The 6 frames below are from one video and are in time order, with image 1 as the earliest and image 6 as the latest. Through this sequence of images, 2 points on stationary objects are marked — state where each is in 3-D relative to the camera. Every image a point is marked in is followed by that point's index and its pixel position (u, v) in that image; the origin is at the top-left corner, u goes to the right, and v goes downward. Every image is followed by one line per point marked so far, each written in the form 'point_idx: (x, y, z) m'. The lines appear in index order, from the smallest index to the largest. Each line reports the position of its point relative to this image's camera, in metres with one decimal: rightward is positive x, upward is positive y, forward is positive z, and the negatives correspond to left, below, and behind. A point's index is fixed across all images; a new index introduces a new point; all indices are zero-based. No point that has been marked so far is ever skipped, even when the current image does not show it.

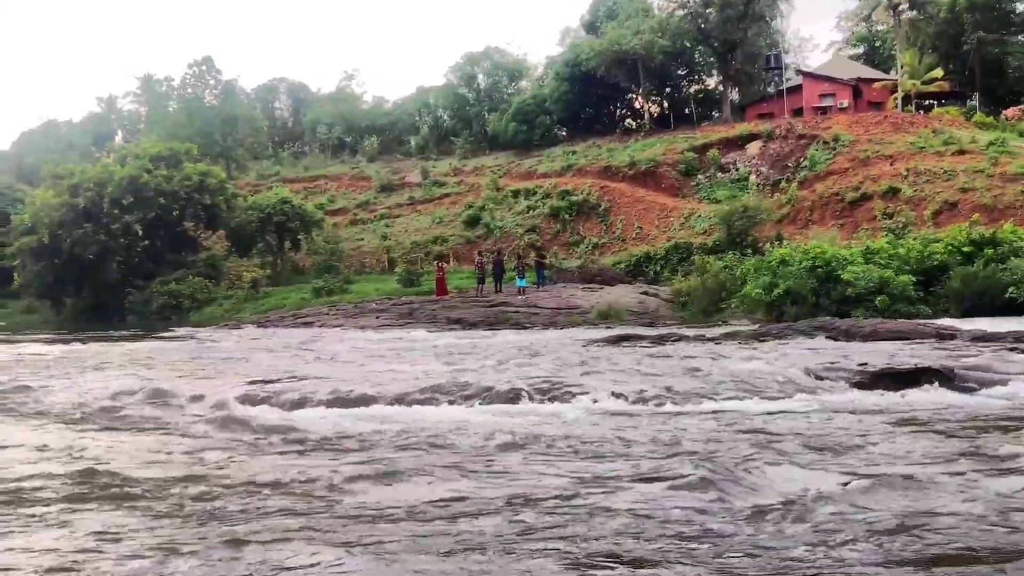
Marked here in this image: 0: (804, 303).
0: (+7.0, -0.4, +19.5) m
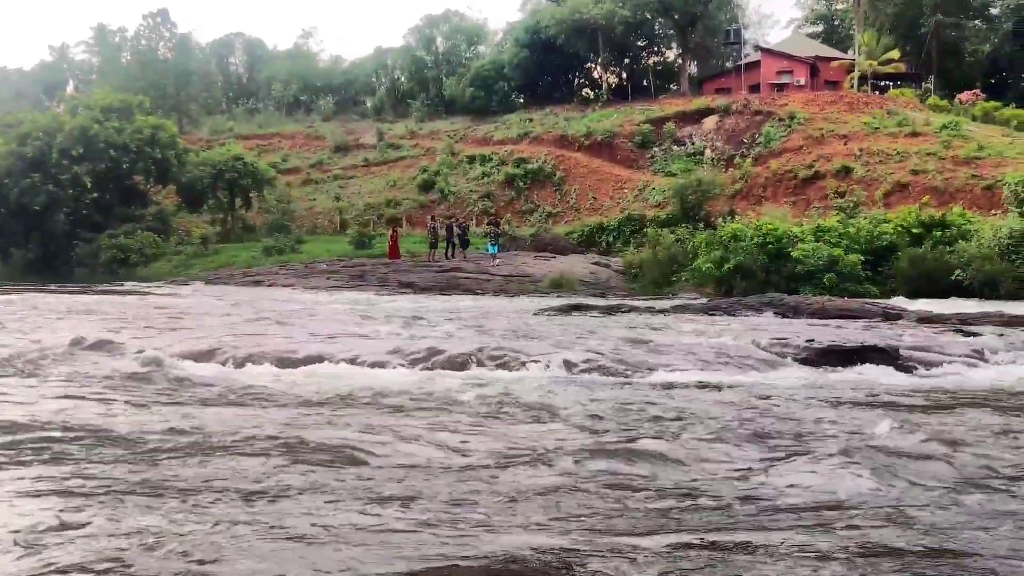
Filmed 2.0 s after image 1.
0: (+5.9, +0.2, +19.6) m
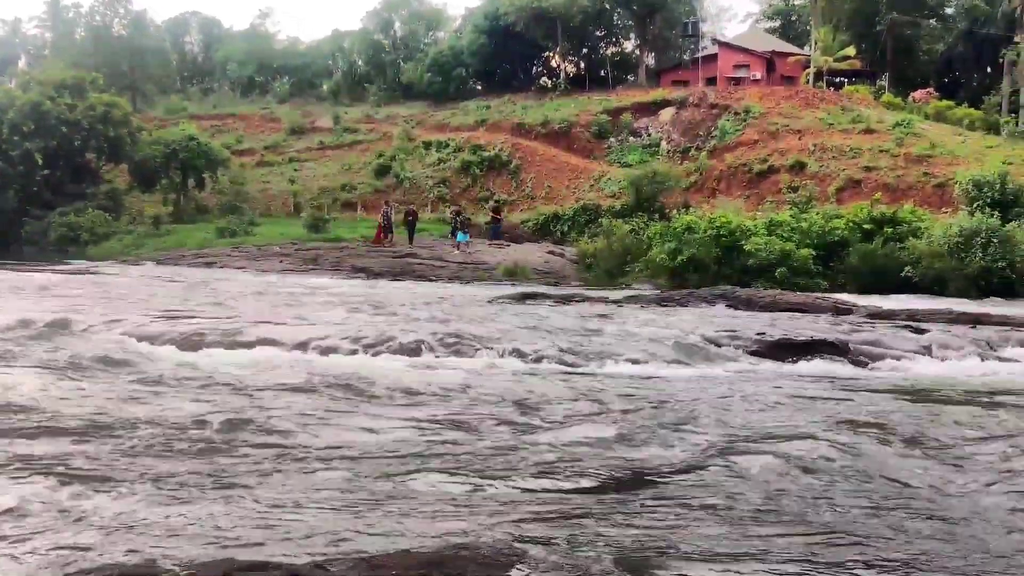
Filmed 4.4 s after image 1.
0: (+4.7, +0.4, +19.7) m
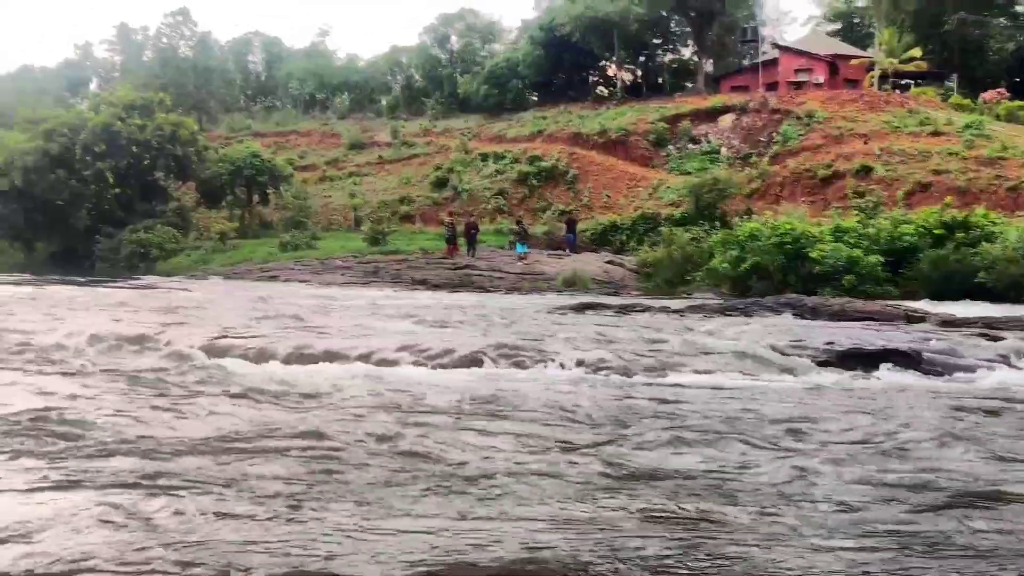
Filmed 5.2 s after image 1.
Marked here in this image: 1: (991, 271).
0: (+6.1, +0.2, +19.3) m
1: (+10.8, +0.4, +18.3) m
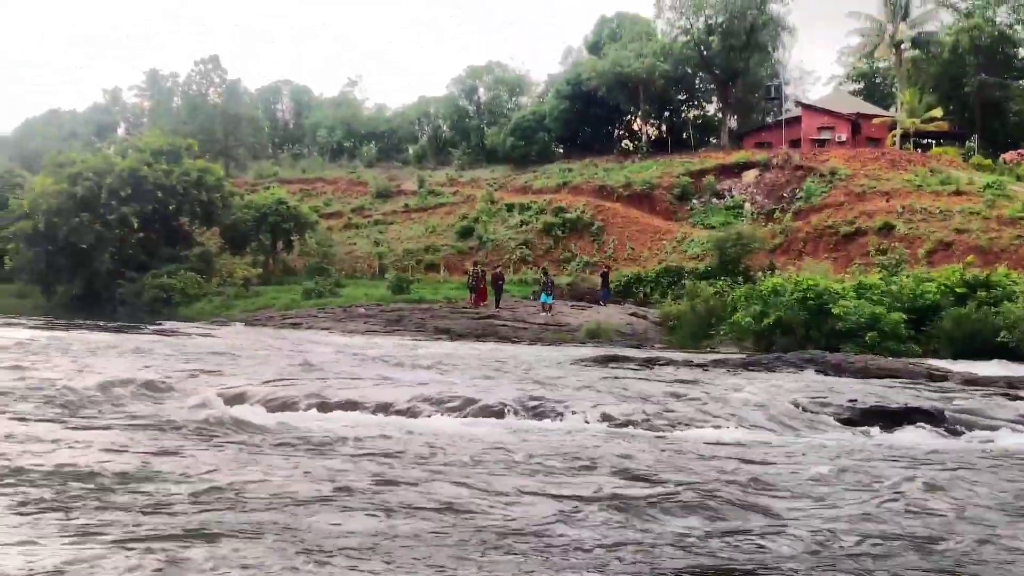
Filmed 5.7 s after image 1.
0: (+6.7, -1.1, +19.3) m
1: (+11.4, -0.9, +18.4) m
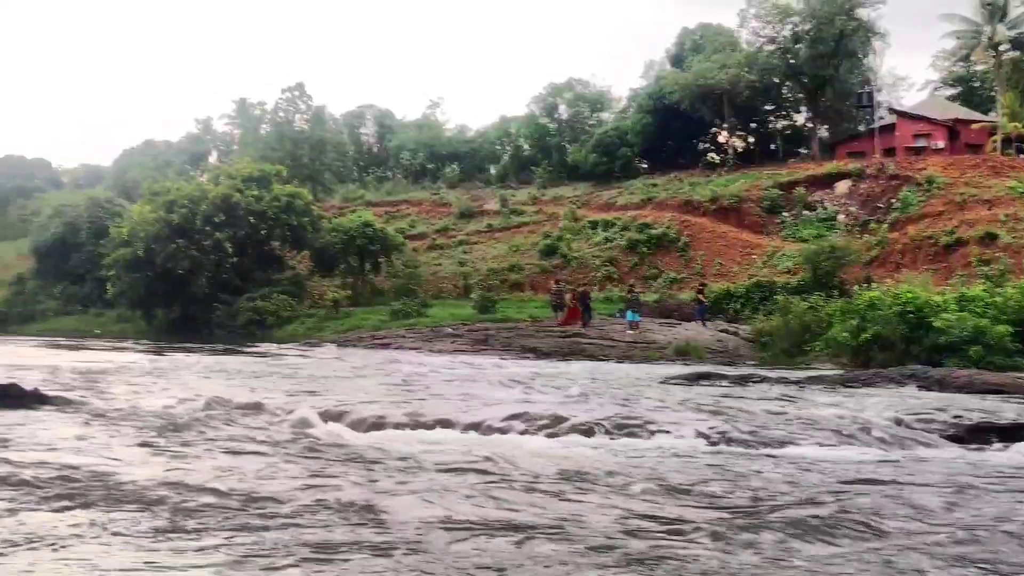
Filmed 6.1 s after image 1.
0: (+8.8, -1.4, +18.7) m
1: (+13.3, -1.1, +17.4) m
